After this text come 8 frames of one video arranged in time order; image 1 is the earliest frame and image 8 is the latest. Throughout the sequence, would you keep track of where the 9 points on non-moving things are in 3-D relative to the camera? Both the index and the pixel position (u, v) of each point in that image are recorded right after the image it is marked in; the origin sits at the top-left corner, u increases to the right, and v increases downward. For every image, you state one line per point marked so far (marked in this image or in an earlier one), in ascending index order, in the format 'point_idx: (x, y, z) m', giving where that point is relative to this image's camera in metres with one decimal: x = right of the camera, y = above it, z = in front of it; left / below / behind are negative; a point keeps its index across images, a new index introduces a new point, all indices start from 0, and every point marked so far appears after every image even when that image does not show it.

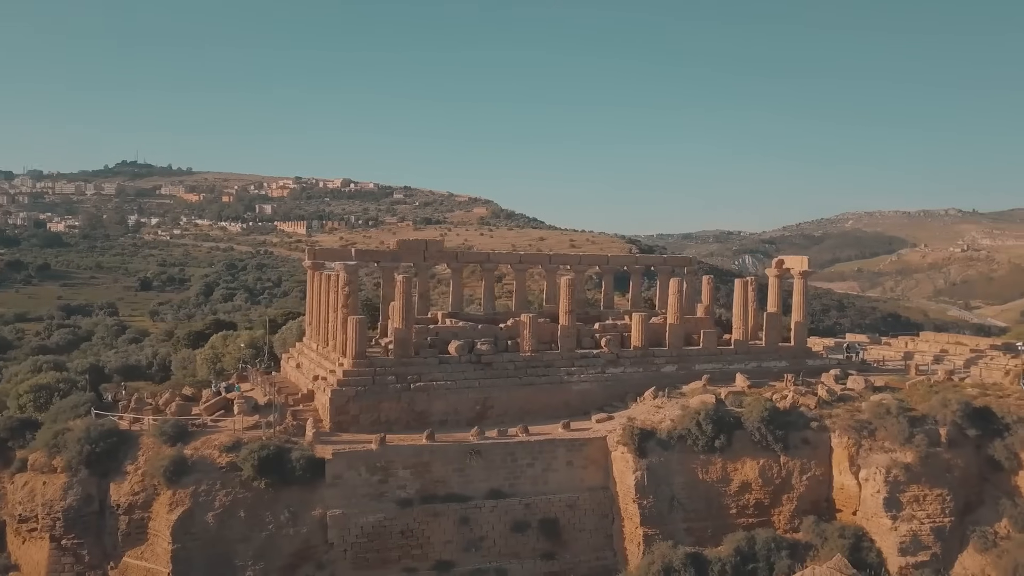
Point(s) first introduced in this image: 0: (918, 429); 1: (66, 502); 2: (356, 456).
0: (+8.4, -2.9, +15.5) m
1: (-8.0, -3.9, +13.5) m
2: (-3.0, -3.2, +14.4) m
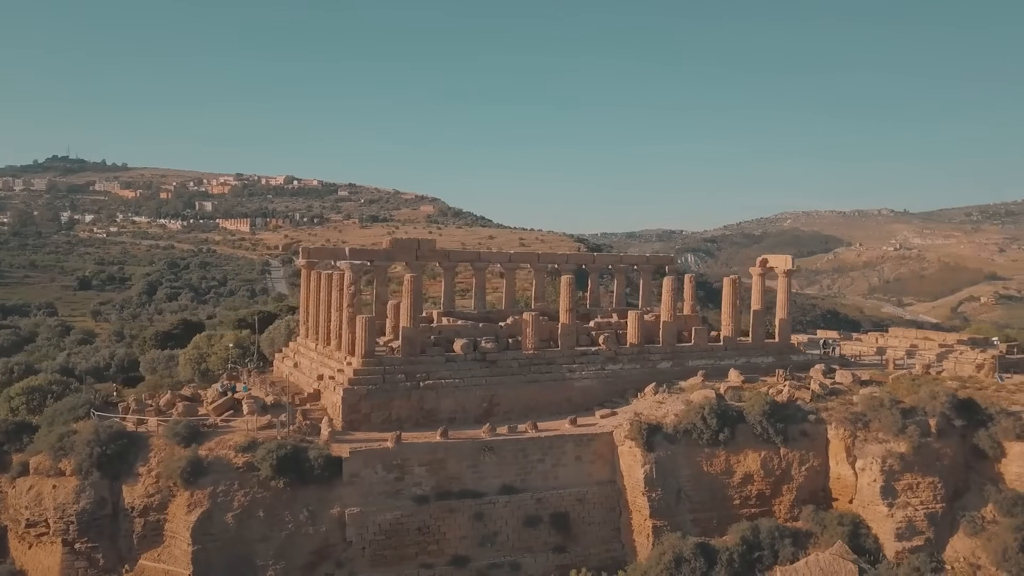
0: (+8.7, -2.9, +16.2) m
1: (-7.7, -3.9, +13.3) m
2: (-2.7, -3.2, +14.4) m
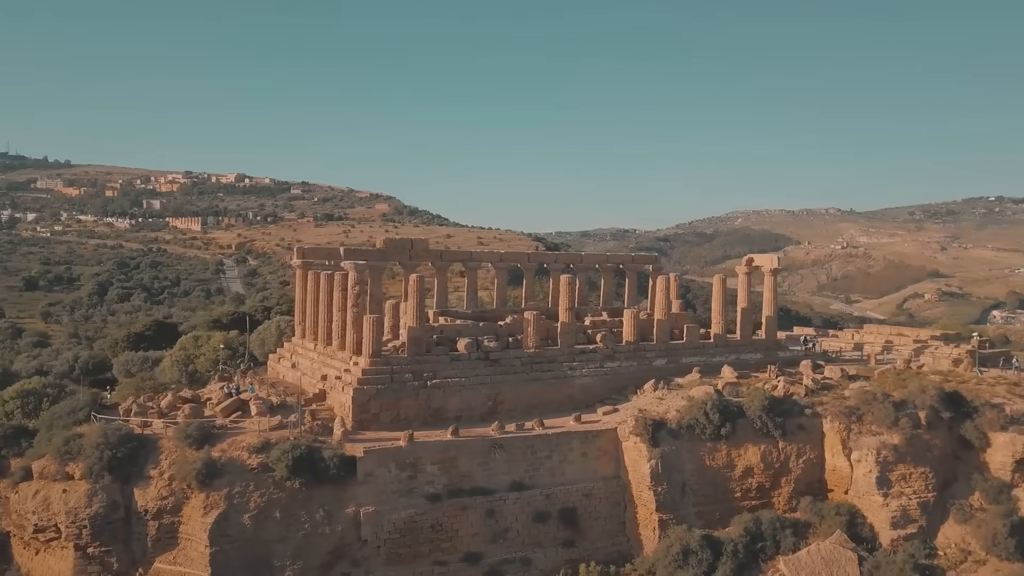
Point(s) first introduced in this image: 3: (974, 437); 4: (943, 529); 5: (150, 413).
0: (+8.8, -2.8, +16.8) m
1: (-7.3, -3.9, +13.1) m
2: (-2.4, -3.2, +14.5) m
3: (+10.6, -3.4, +17.1) m
4: (+9.4, -5.2, +16.3) m
5: (-7.9, -2.7, +16.3) m
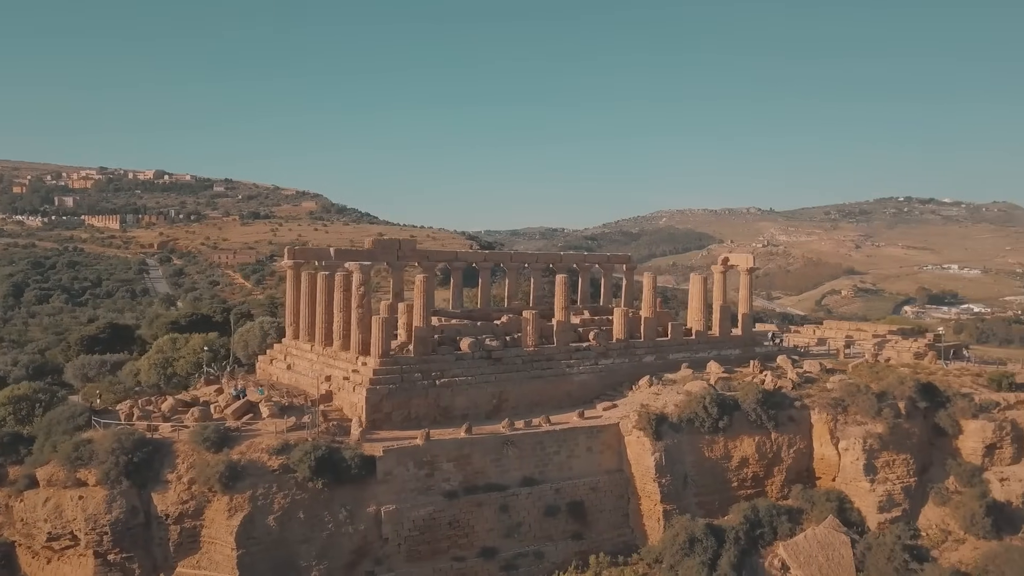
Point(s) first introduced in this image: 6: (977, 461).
0: (+8.9, -2.8, +17.9) m
1: (-6.9, -3.9, +12.8) m
2: (-2.1, -3.2, +14.6) m
3: (+10.7, -3.3, +18.3) m
4: (+9.6, -5.2, +17.3) m
5: (-7.7, -2.8, +16.0) m
6: (+11.1, -4.2, +17.9) m
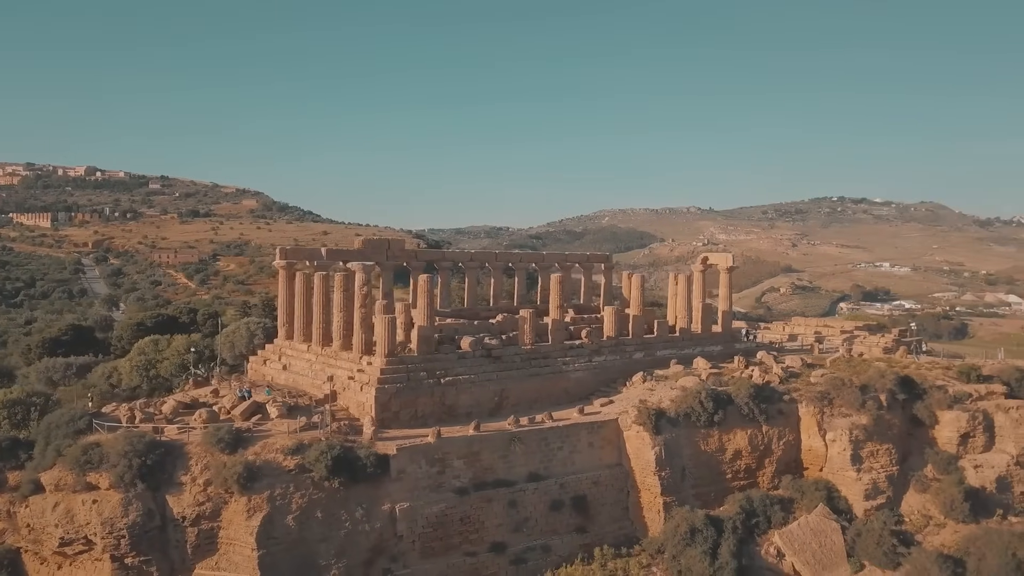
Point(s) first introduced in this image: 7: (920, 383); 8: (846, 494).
0: (+8.9, -2.7, +18.7) m
1: (-6.5, -3.9, +12.7) m
2: (-1.9, -3.2, +14.8) m
3: (+10.7, -3.3, +19.2) m
4: (+9.6, -5.1, +18.2) m
5: (-7.5, -2.8, +15.8) m
6: (+11.1, -4.1, +18.9) m
7: (+10.9, -2.5, +19.9) m
8: (+8.1, -5.0, +18.1) m
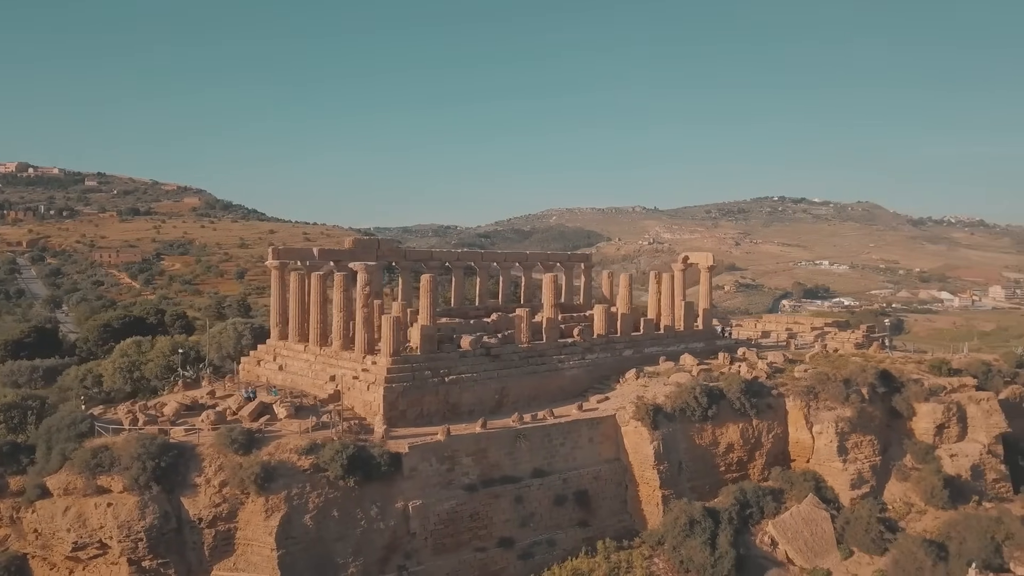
0: (+8.9, -2.7, +19.5) m
1: (-6.2, -4.0, +12.6) m
2: (-1.7, -3.2, +15.0) m
3: (+10.6, -3.2, +20.1) m
4: (+9.6, -5.1, +19.1) m
5: (-7.4, -2.8, +15.7) m
6: (+11.1, -4.0, +19.8) m
7: (+10.7, -2.5, +20.8) m
8: (+8.1, -4.9, +18.8) m
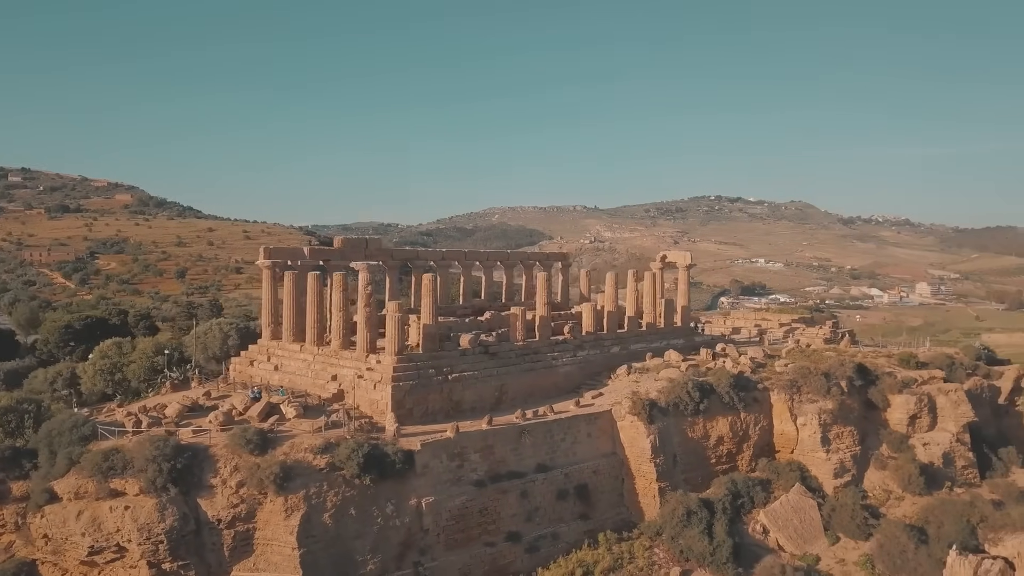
0: (+8.7, -2.6, +20.4) m
1: (-5.8, -4.0, +12.5) m
2: (-1.5, -3.2, +15.2) m
3: (+10.4, -3.2, +21.1) m
4: (+9.5, -5.0, +20.0) m
5: (-7.2, -2.8, +15.5) m
6: (+10.9, -4.0, +20.9) m
7: (+10.5, -2.4, +21.8) m
8: (+8.0, -4.9, +19.7) m
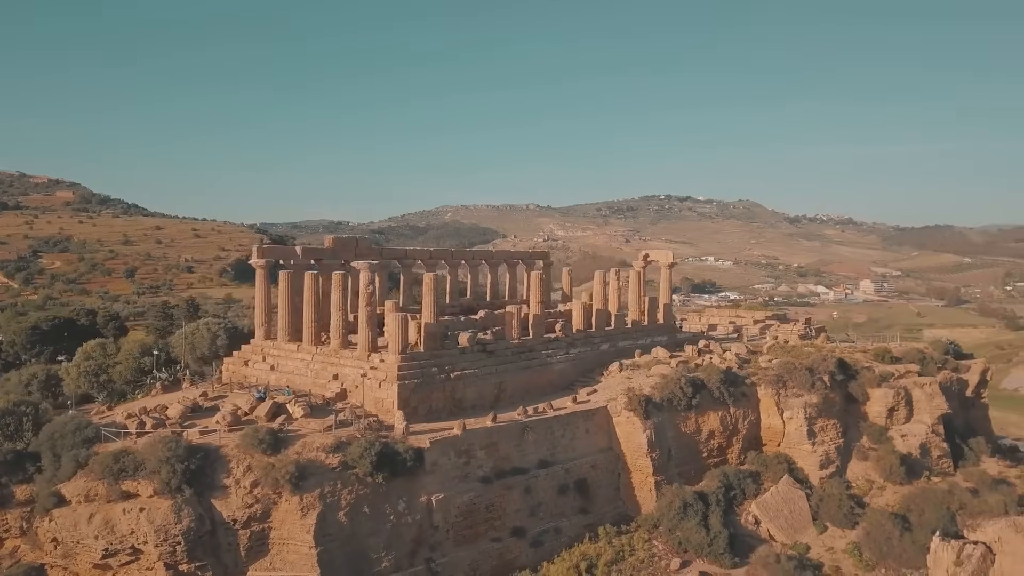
0: (+8.6, -2.5, +21.1) m
1: (-5.5, -4.0, +12.5) m
2: (-1.3, -3.2, +15.3) m
3: (+10.2, -3.1, +21.9) m
4: (+9.4, -5.0, +20.8) m
5: (-7.1, -2.8, +15.4) m
6: (+10.8, -3.9, +21.7) m
7: (+10.3, -2.3, +22.6) m
8: (+7.9, -4.8, +20.3) m
